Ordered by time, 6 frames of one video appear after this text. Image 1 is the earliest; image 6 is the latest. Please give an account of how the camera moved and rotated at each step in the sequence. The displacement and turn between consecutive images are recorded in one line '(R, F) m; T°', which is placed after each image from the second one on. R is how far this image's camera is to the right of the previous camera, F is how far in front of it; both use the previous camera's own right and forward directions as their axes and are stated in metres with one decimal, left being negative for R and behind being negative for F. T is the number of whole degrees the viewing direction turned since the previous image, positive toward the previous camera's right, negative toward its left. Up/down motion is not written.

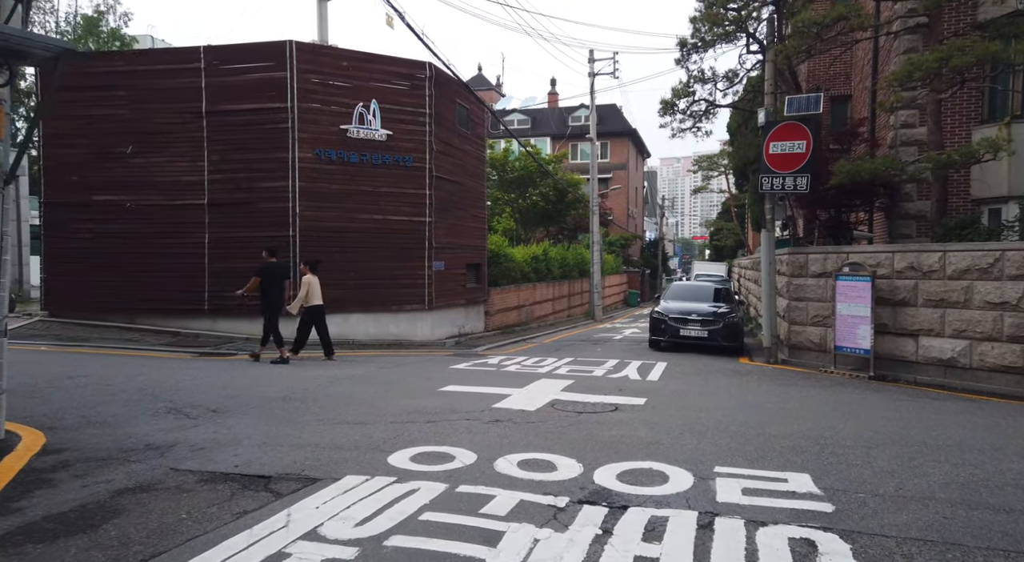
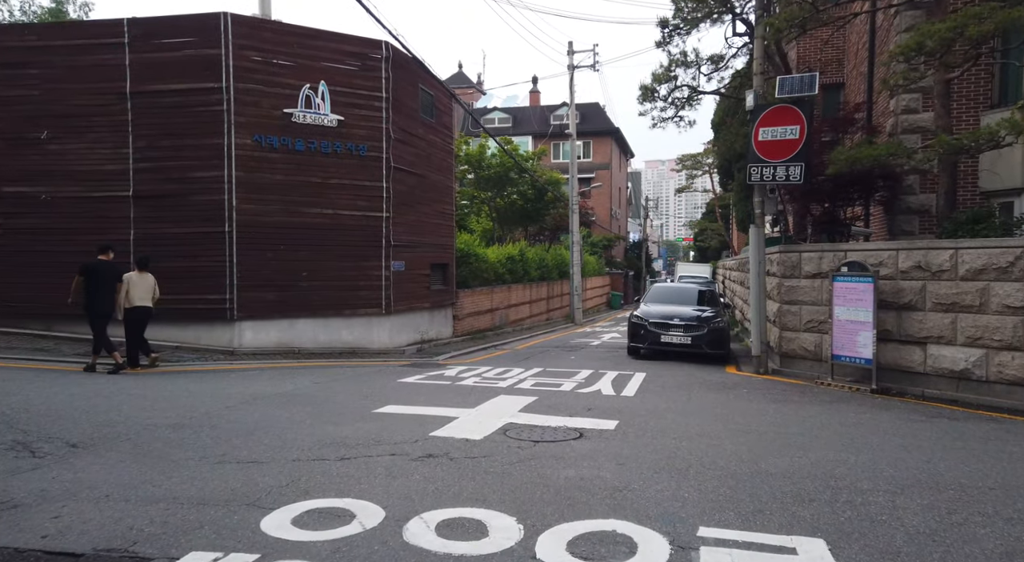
(+0.4, +1.5) m; +1°
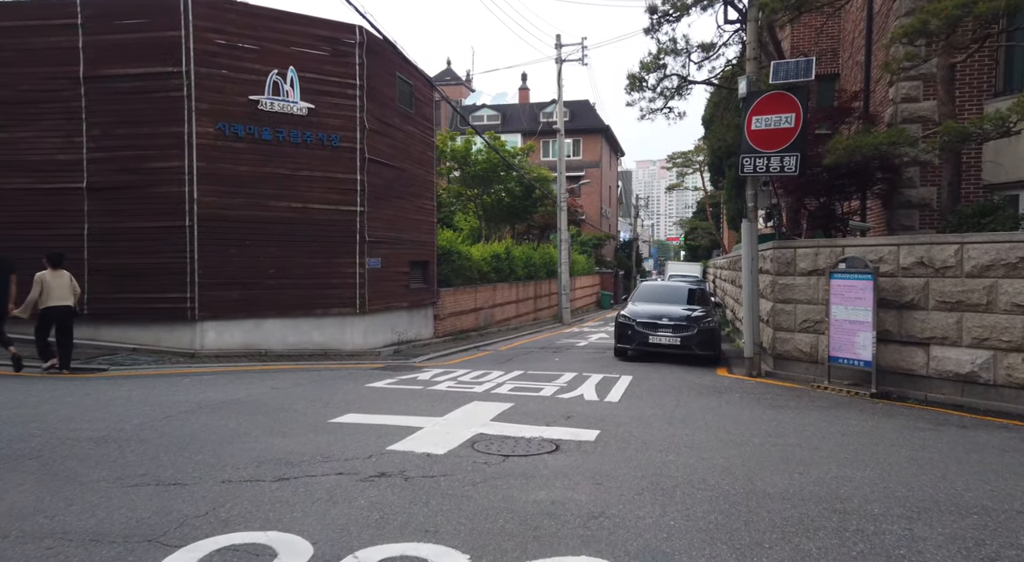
(+0.2, +0.7) m; +1°
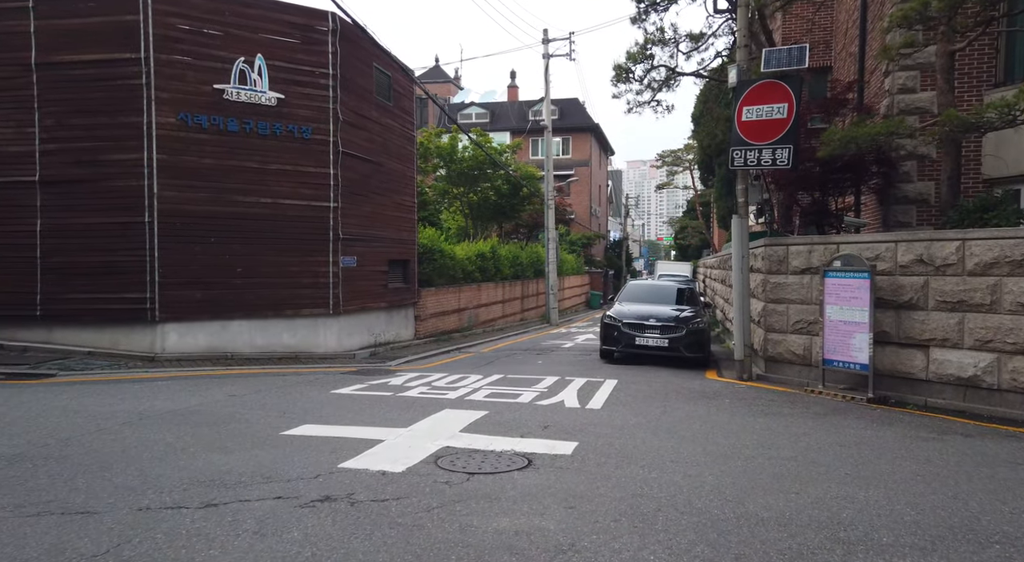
(+0.2, +0.6) m; +1°
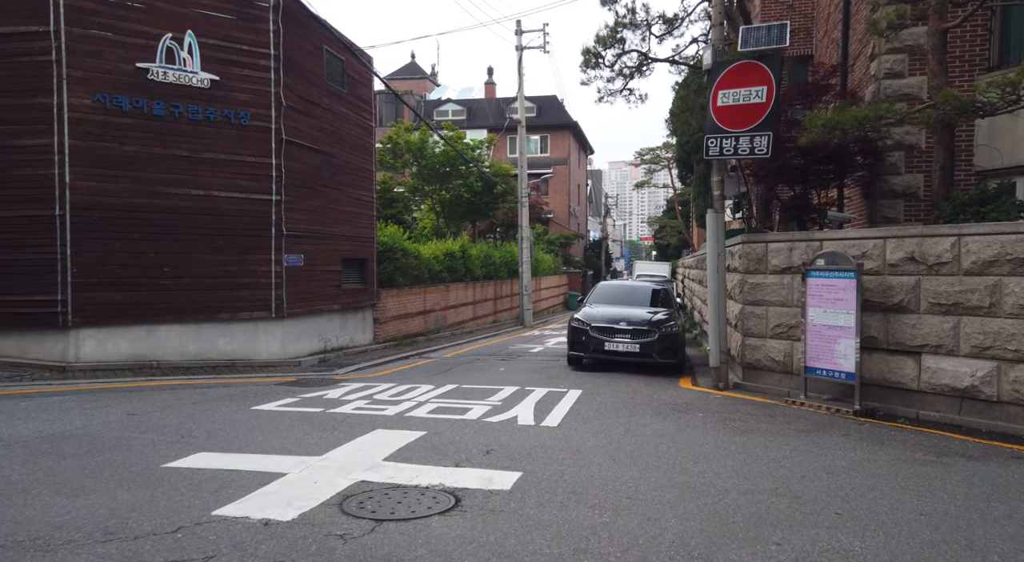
(+0.4, +1.0) m; +1°
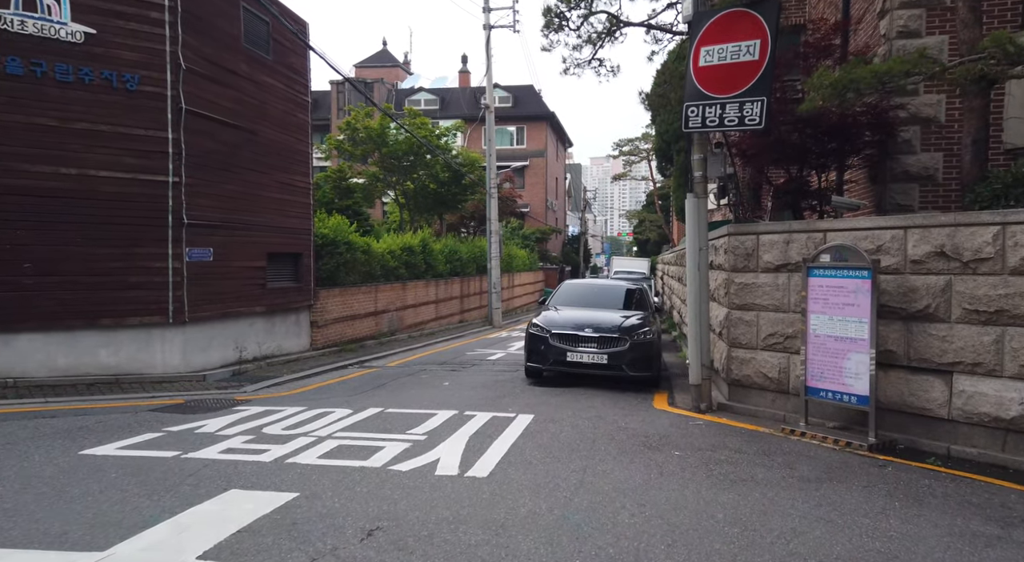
(+0.5, +1.9) m; +1°
